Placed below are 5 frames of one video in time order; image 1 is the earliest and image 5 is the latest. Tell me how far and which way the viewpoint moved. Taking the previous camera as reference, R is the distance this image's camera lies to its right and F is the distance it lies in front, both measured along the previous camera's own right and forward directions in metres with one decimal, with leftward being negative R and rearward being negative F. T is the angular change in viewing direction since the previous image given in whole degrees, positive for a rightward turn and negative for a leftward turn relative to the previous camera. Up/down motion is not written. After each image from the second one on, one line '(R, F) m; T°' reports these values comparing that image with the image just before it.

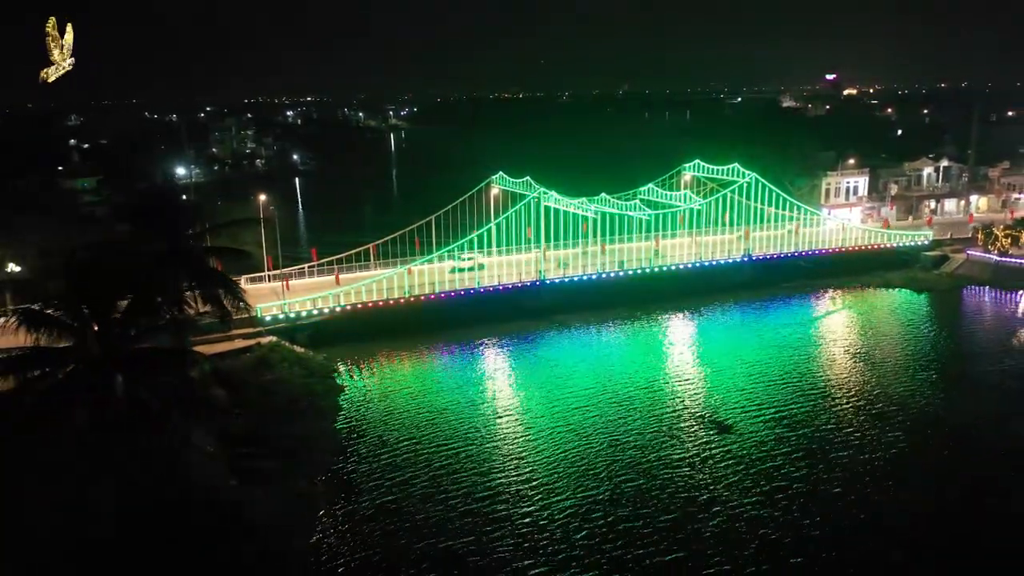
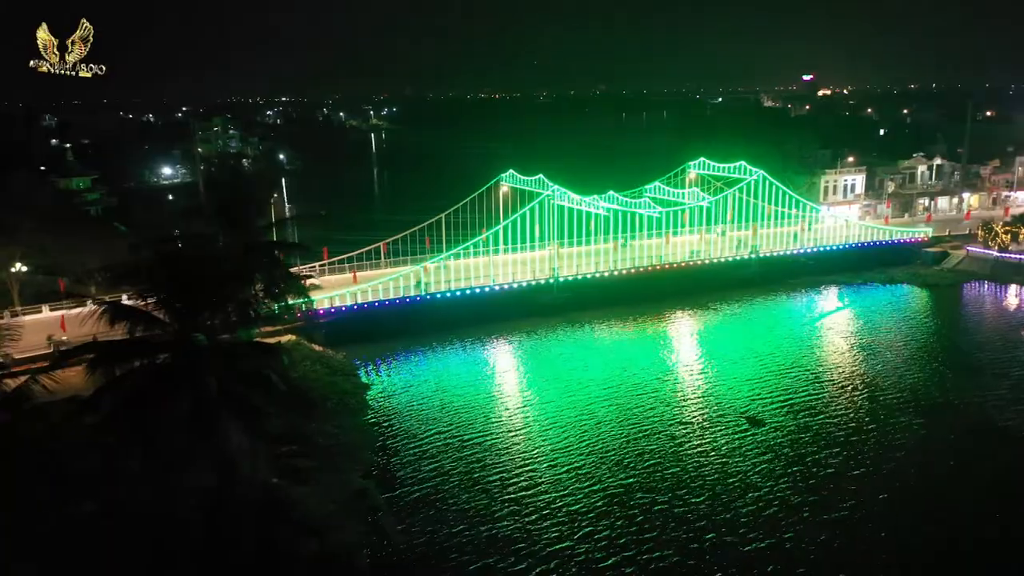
(-0.9, 0.0) m; +2°
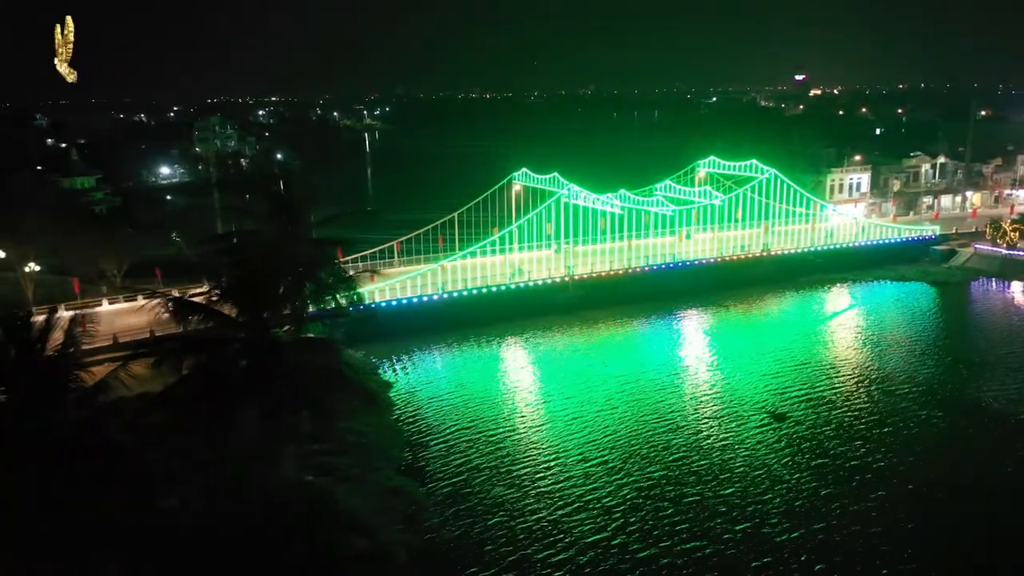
(-0.6, 0.0) m; +1°
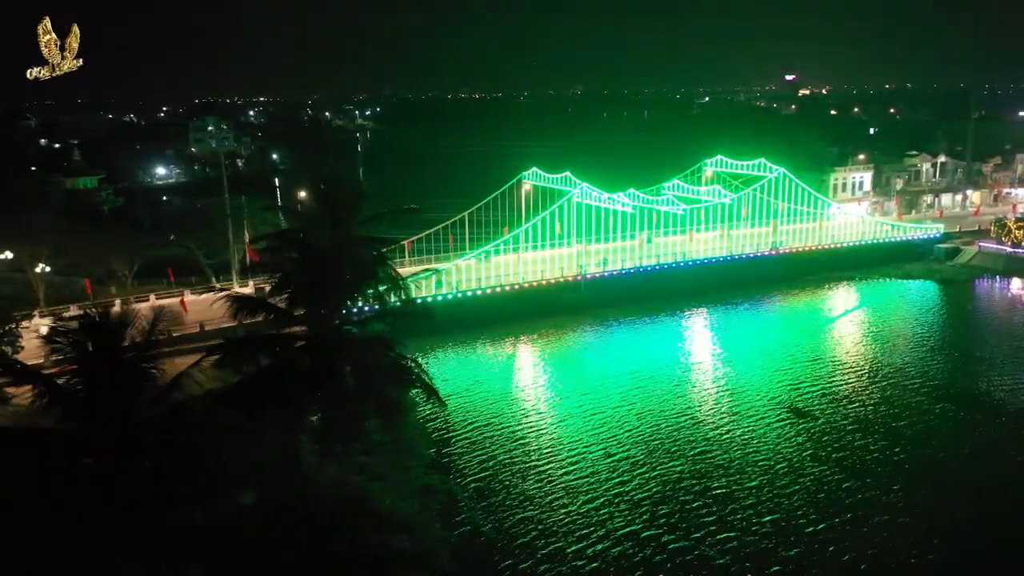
(-0.6, 0.0) m; +1°
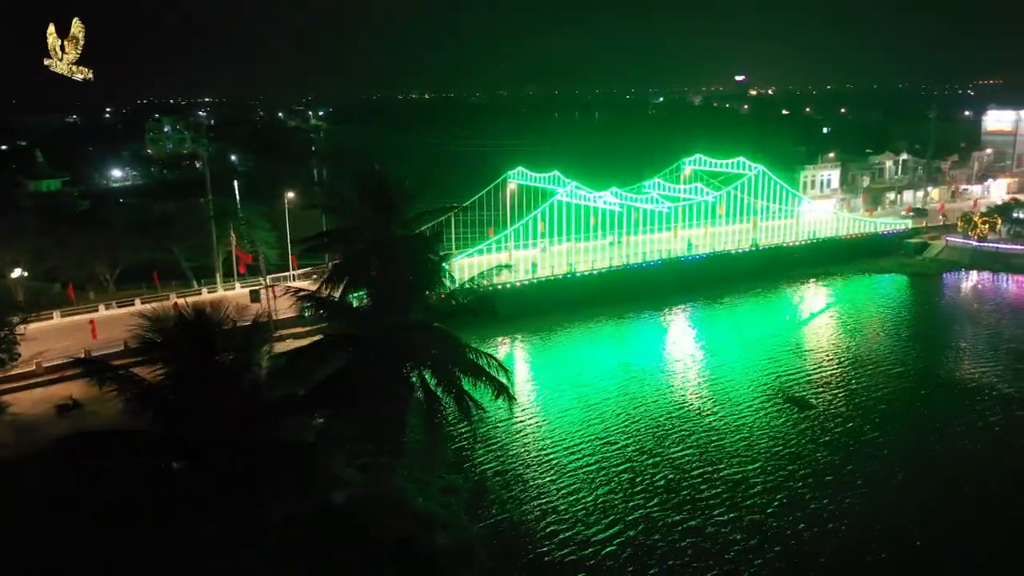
(-1.0, -0.1) m; +3°
